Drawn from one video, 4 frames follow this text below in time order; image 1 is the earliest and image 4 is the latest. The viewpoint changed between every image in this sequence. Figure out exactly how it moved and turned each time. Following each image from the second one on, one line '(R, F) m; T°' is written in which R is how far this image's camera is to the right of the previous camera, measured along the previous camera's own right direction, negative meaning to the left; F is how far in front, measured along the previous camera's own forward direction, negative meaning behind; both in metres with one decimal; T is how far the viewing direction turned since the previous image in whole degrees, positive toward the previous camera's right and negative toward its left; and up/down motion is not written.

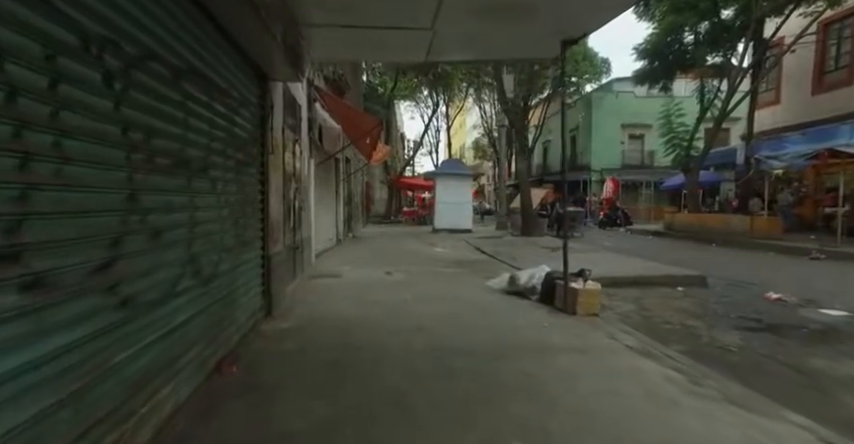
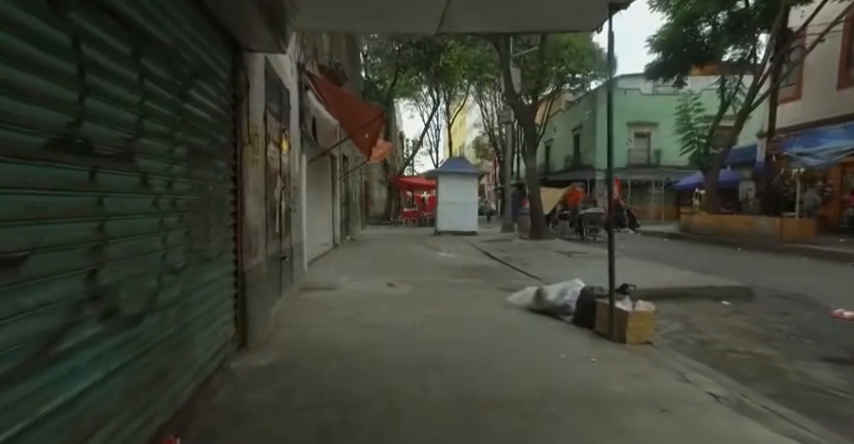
(-0.2, +1.3) m; 0°
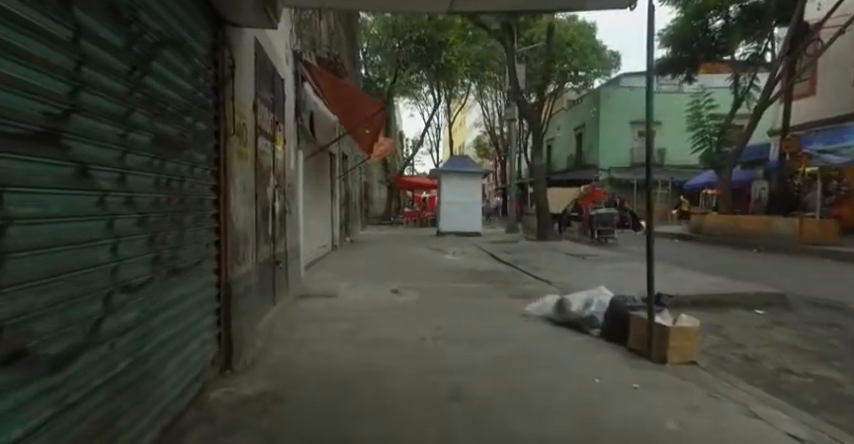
(-0.1, +0.7) m; 0°
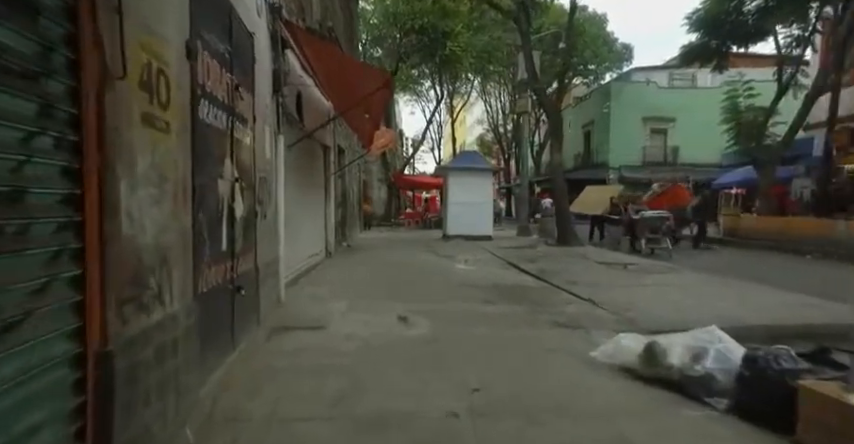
(-0.3, +2.1) m; 0°
